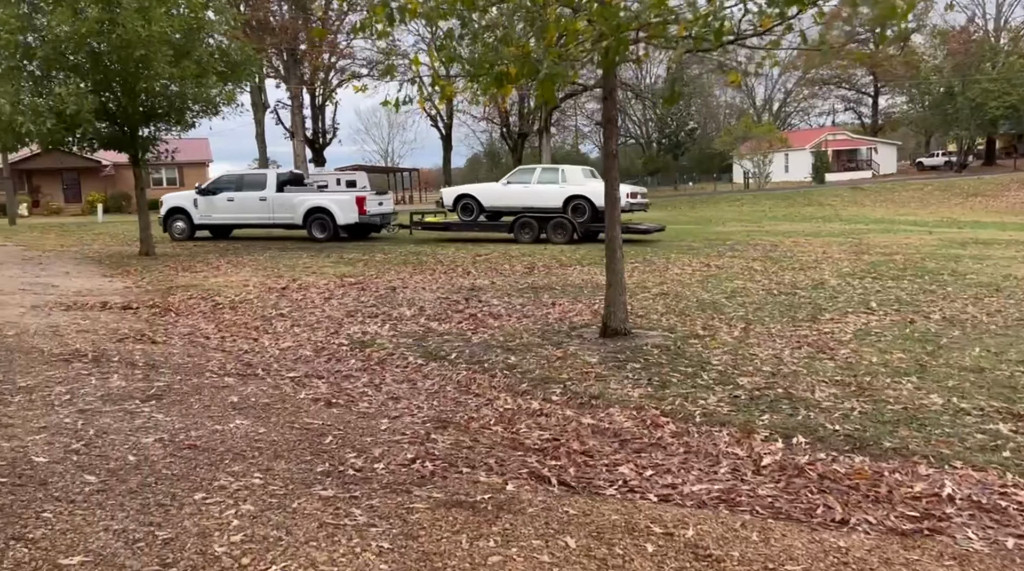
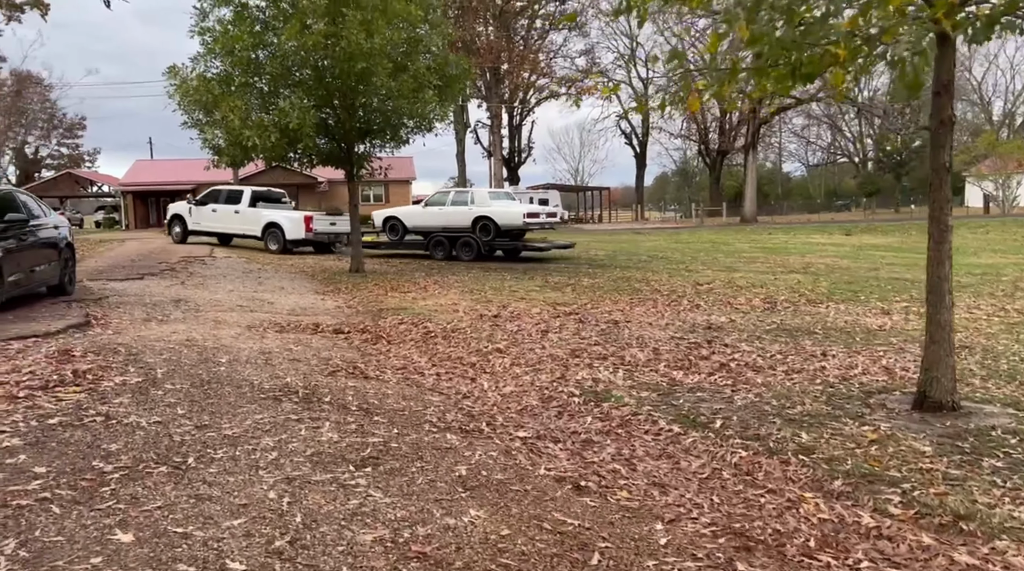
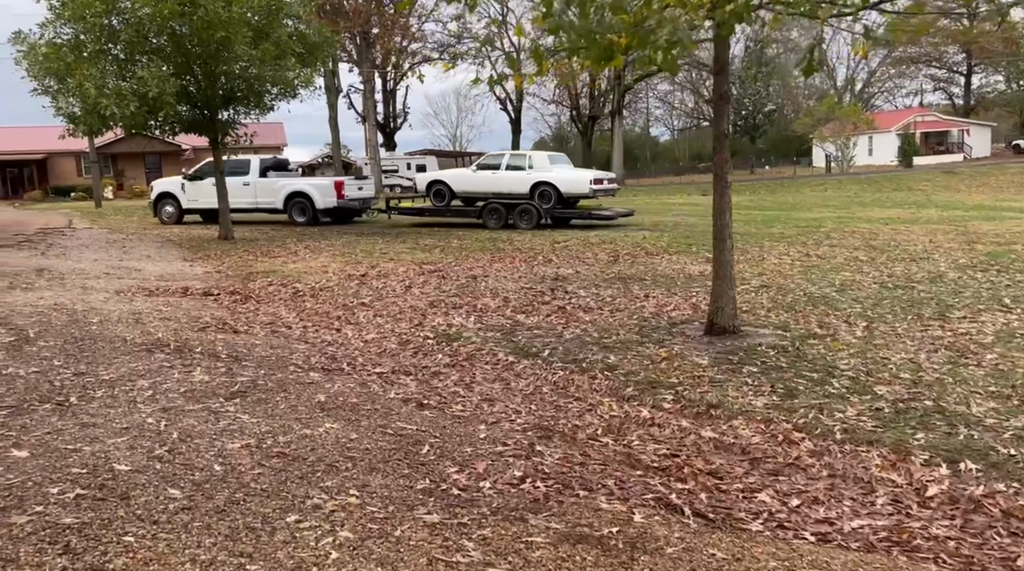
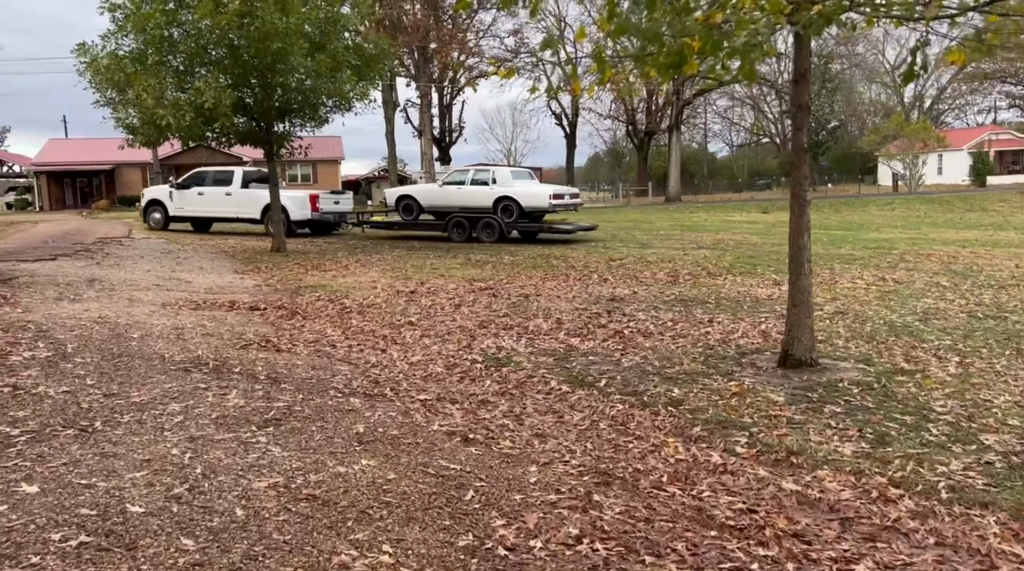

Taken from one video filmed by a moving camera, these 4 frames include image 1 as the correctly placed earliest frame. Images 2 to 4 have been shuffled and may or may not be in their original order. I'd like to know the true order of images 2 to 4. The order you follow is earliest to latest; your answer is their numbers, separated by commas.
3, 4, 2
